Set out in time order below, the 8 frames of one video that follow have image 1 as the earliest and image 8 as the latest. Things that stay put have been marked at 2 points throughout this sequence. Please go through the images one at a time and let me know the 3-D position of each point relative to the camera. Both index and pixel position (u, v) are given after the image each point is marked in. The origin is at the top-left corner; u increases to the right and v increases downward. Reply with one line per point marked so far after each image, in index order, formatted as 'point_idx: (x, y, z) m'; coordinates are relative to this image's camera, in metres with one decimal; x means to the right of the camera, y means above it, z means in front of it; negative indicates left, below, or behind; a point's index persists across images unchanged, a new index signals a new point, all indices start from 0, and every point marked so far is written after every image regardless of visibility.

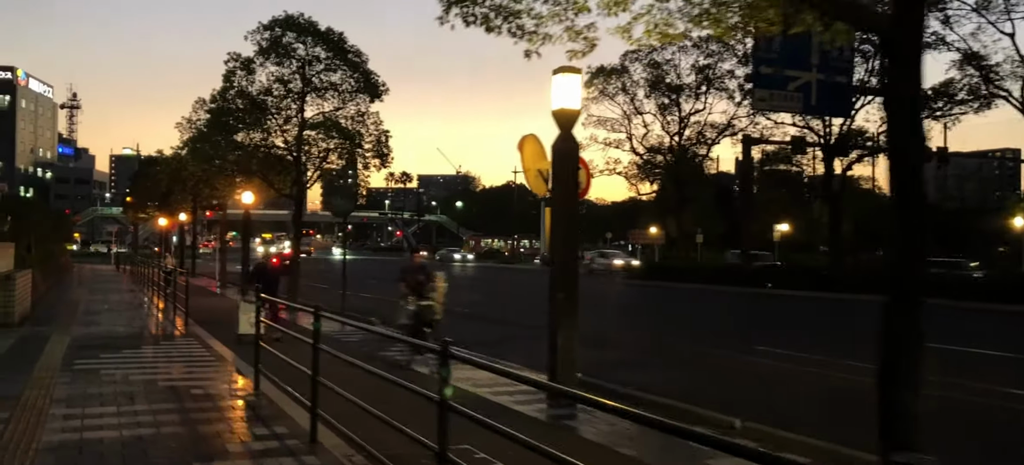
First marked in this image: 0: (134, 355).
0: (-5.3, -1.7, +12.2) m
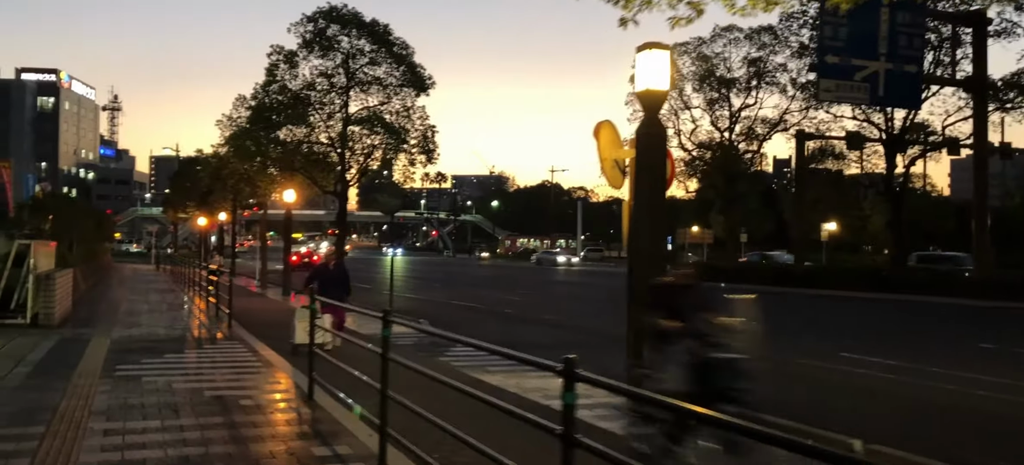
0: (-4.4, -1.7, +11.5) m
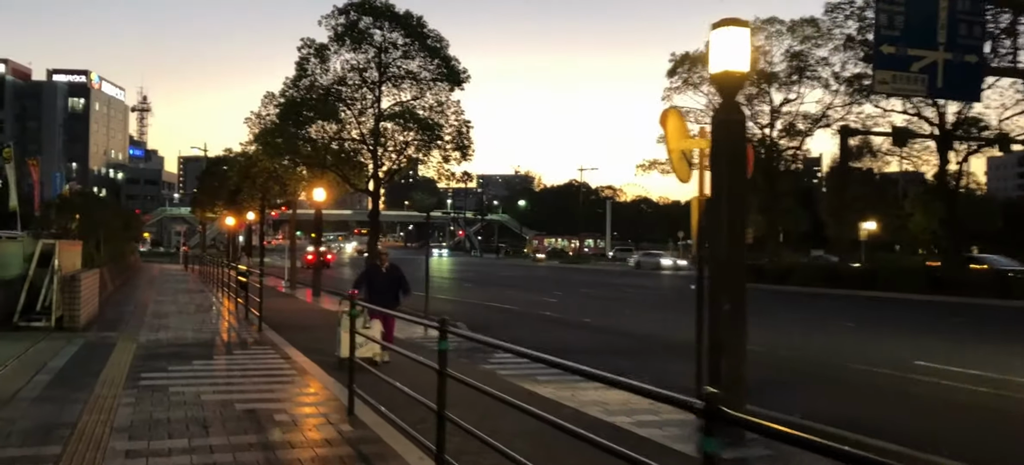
0: (-3.8, -1.7, +10.9) m
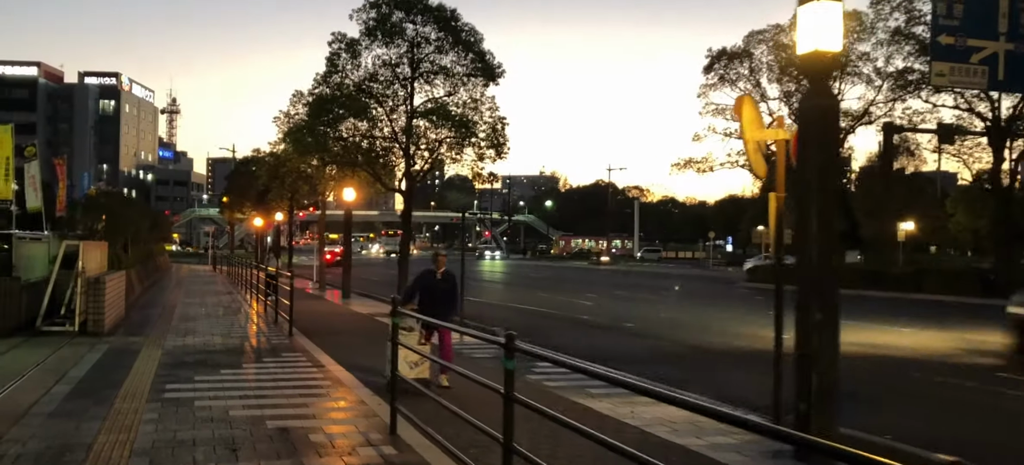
0: (-3.2, -1.7, +10.2) m
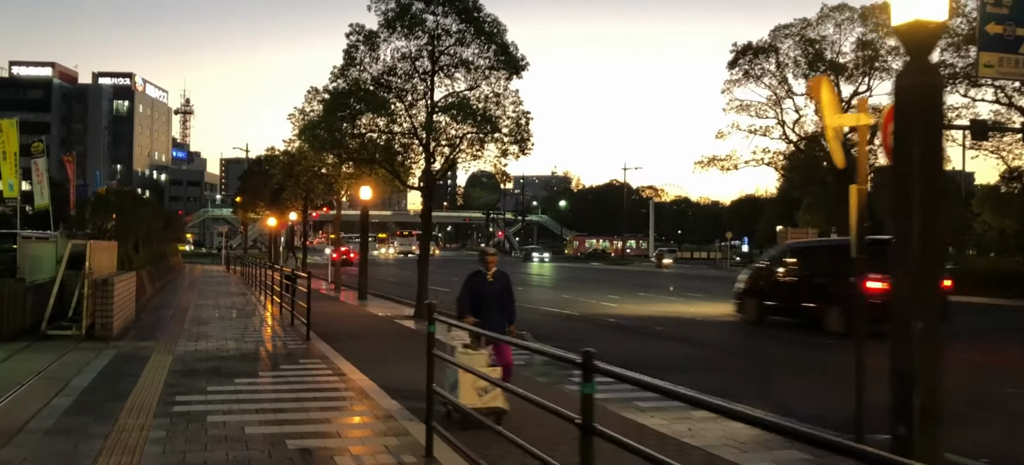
0: (-2.8, -1.7, +9.5) m
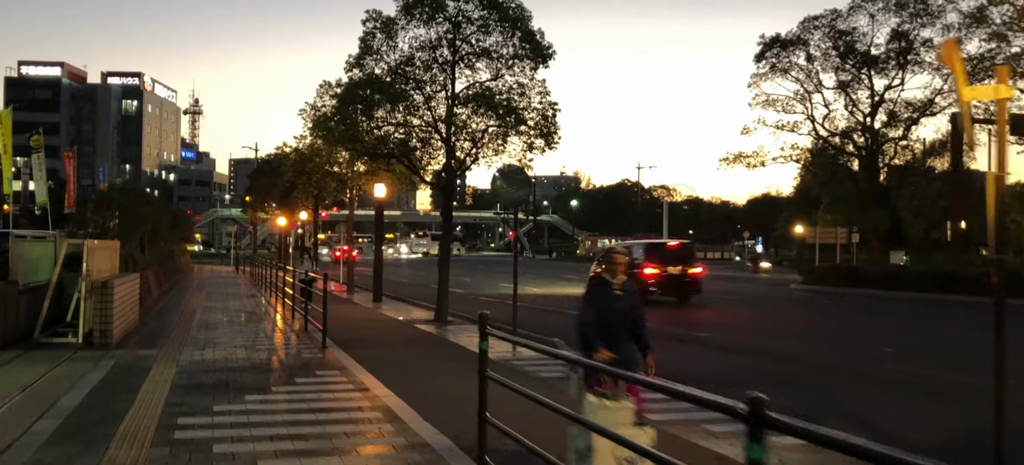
0: (-2.4, -1.6, +8.4) m
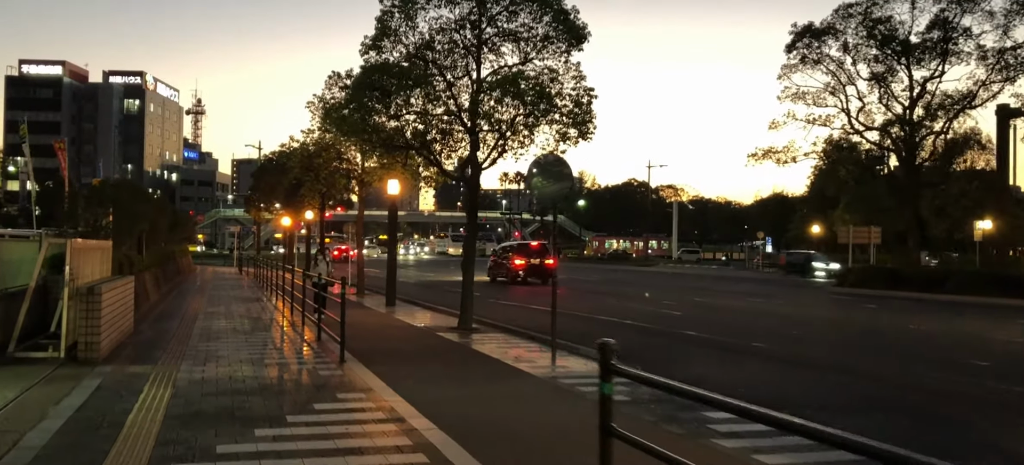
0: (-1.8, -1.6, +6.8) m
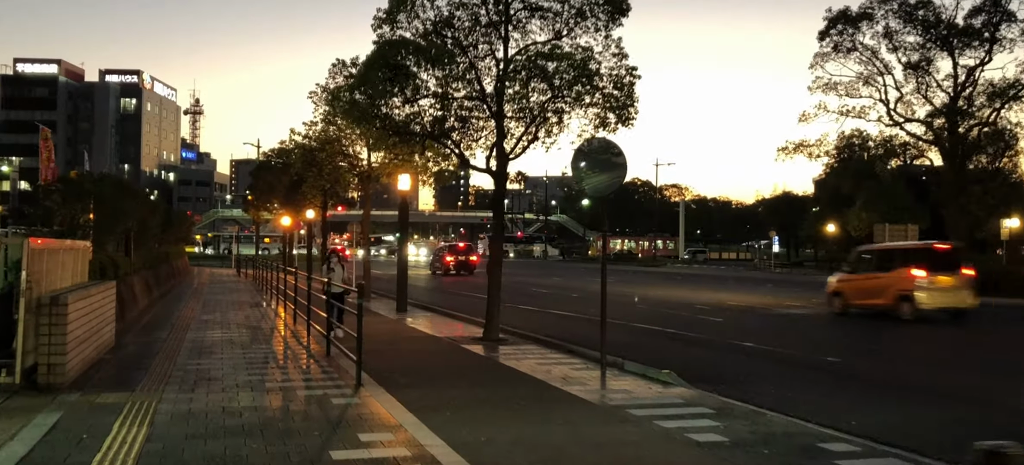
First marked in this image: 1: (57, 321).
0: (-1.3, -1.6, +5.0) m
1: (-4.6, -0.9, +8.8) m
